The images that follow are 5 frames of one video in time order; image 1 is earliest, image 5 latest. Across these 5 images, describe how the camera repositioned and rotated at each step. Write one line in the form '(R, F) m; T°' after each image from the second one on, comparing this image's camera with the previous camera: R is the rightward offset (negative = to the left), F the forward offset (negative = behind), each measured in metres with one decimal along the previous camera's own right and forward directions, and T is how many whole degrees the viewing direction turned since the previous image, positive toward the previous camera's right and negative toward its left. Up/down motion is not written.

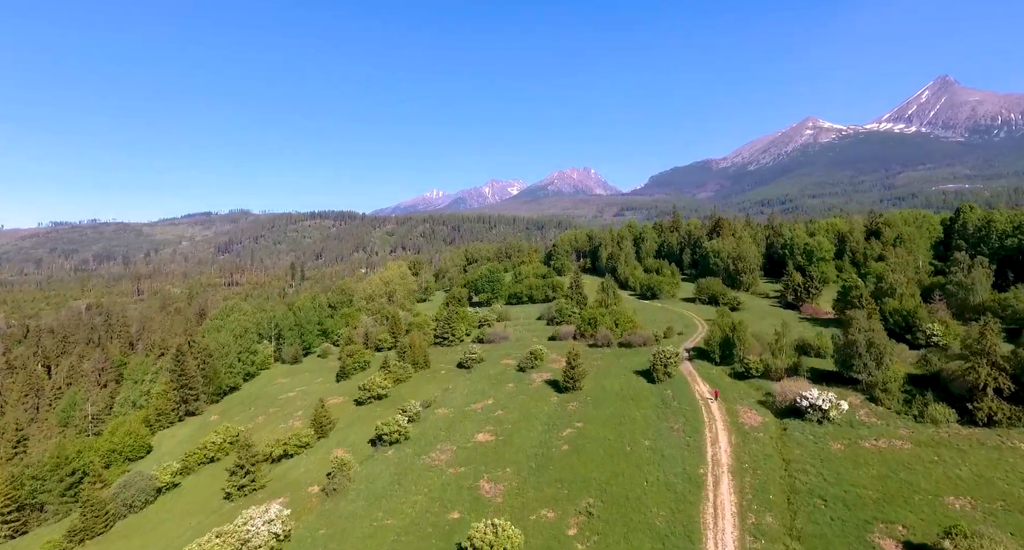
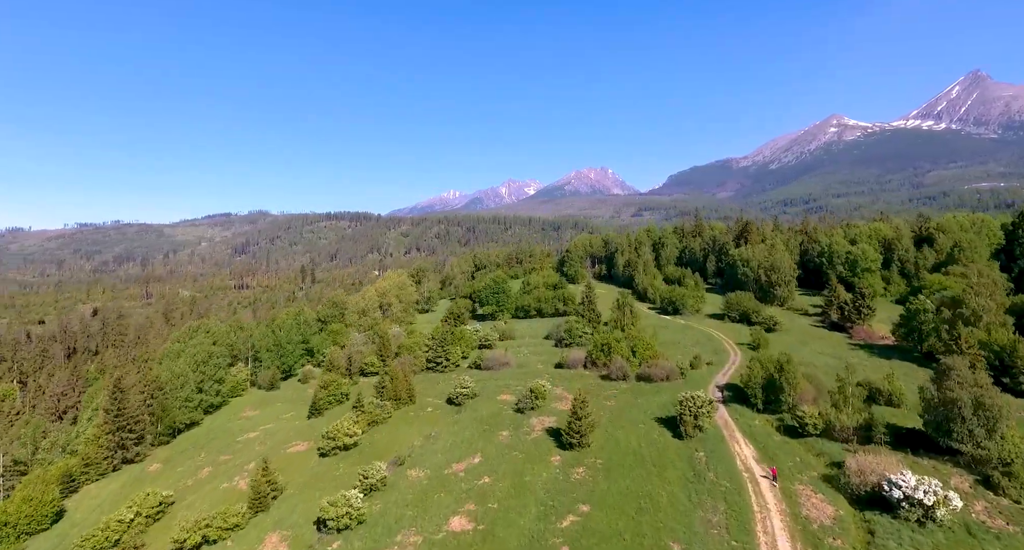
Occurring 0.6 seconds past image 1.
(+2.3, +12.1) m; -2°
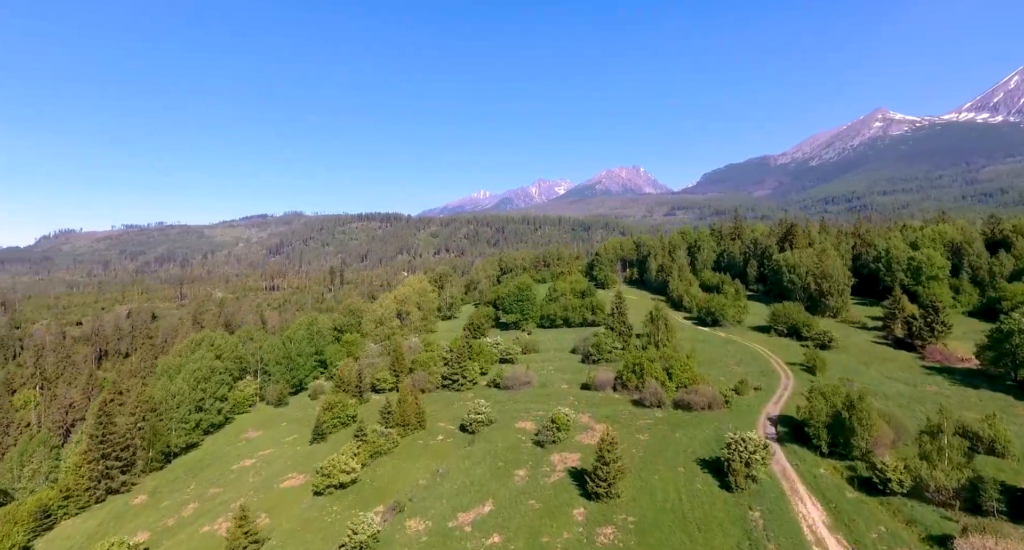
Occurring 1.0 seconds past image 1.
(+1.1, +7.3) m; -3°
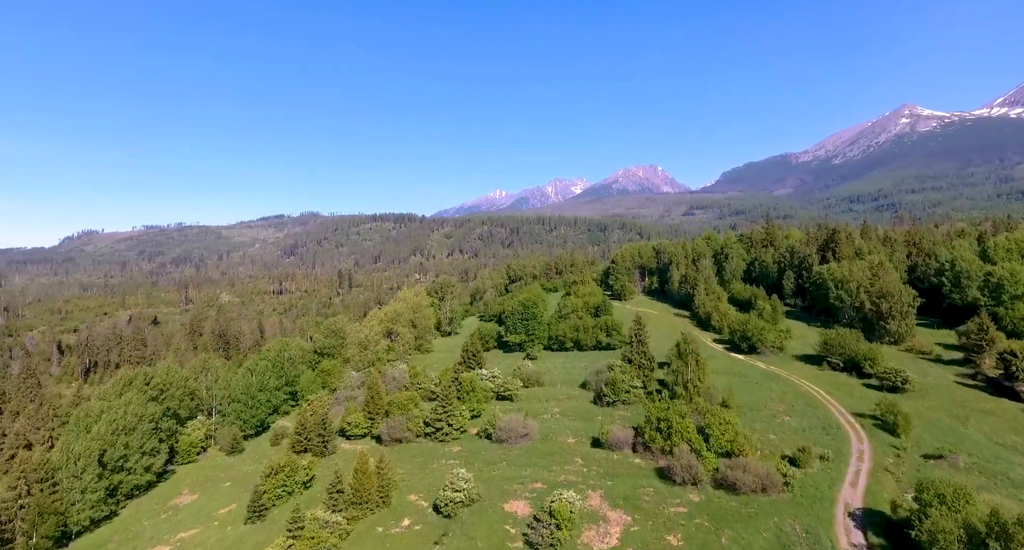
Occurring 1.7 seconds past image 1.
(+2.4, +14.6) m; -2°
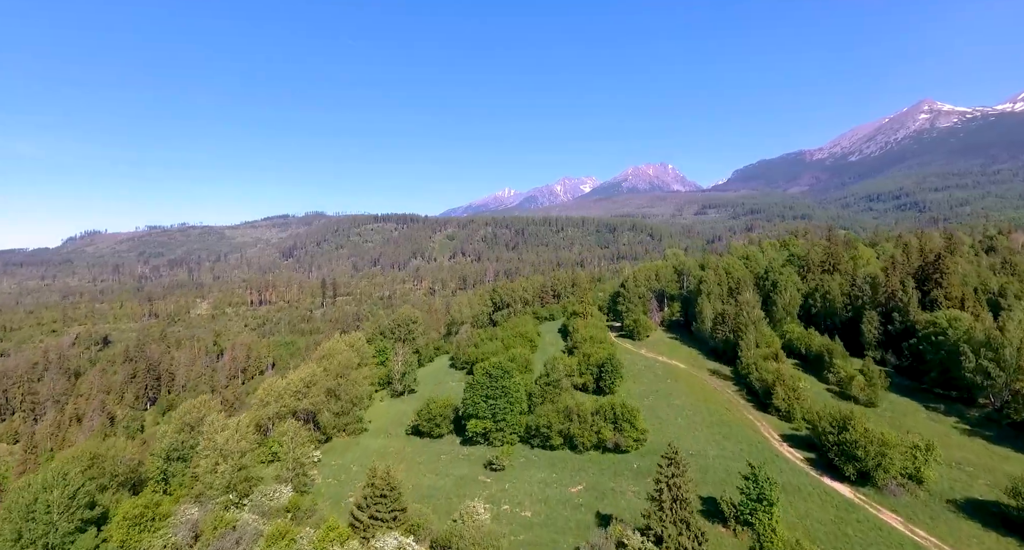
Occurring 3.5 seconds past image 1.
(+6.5, +37.2) m; -1°
